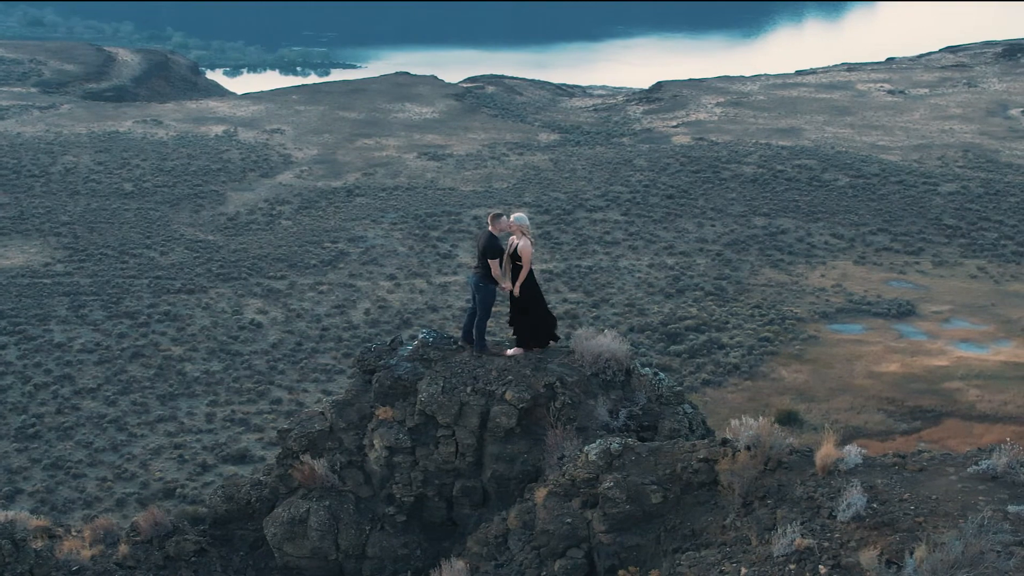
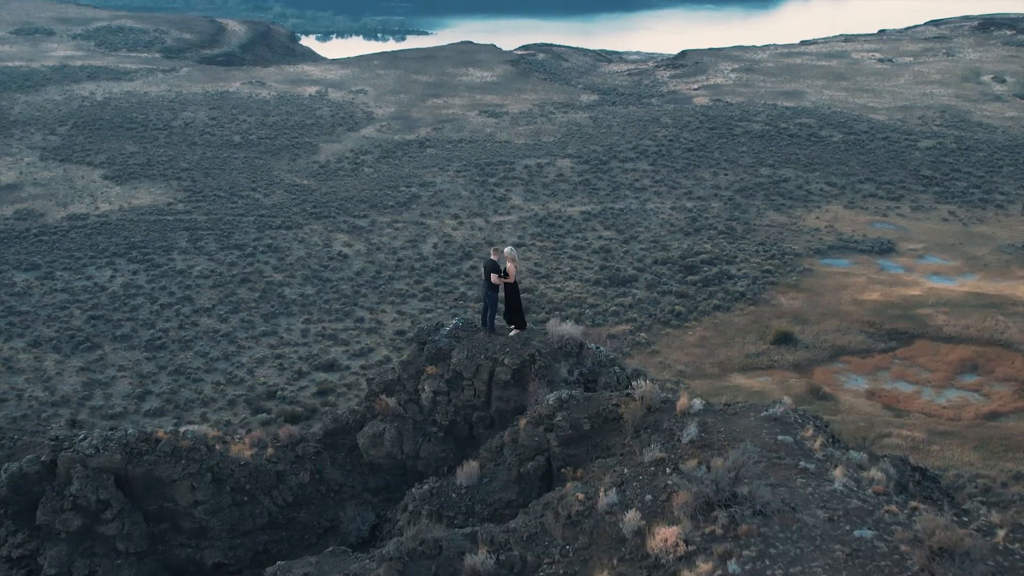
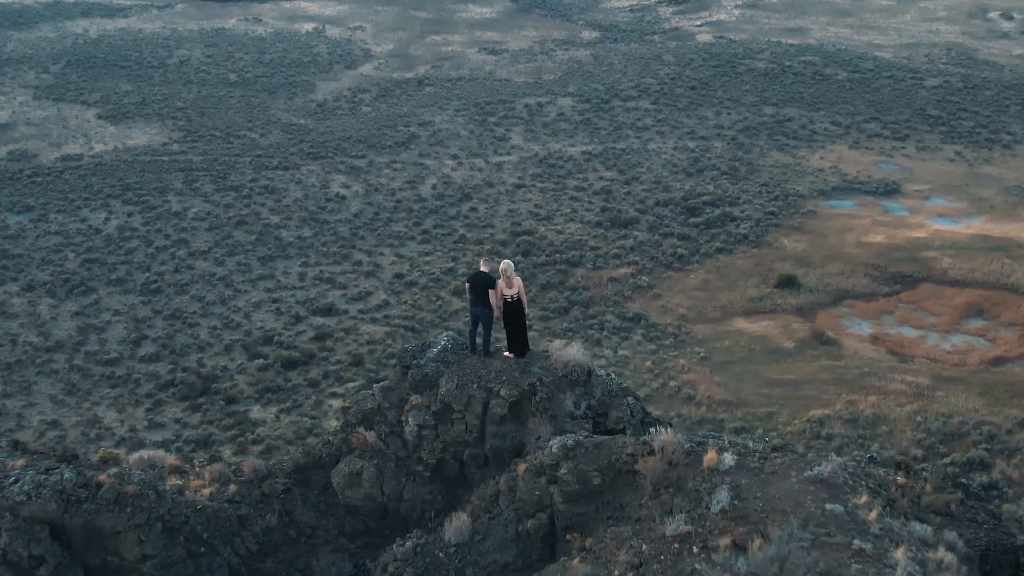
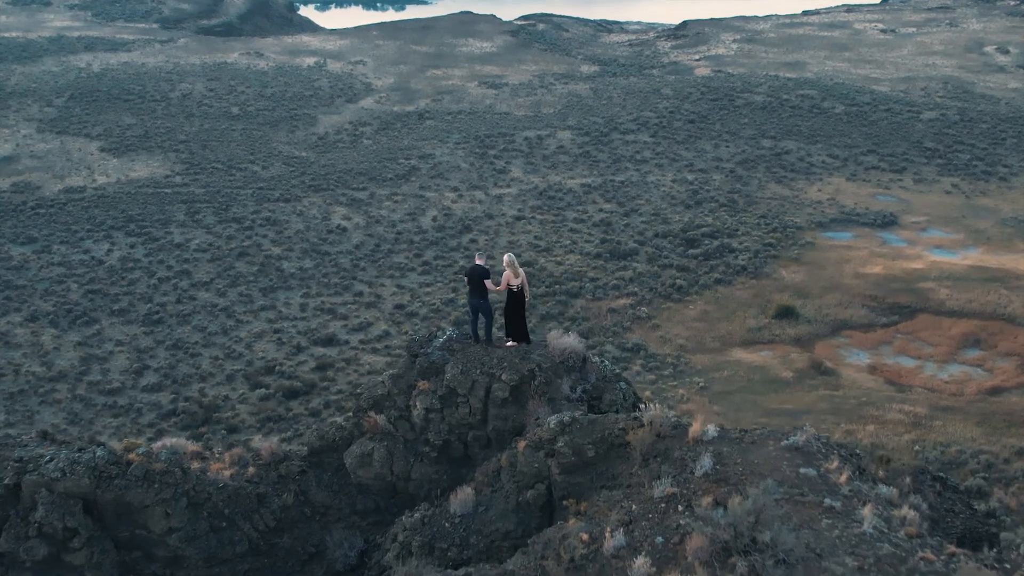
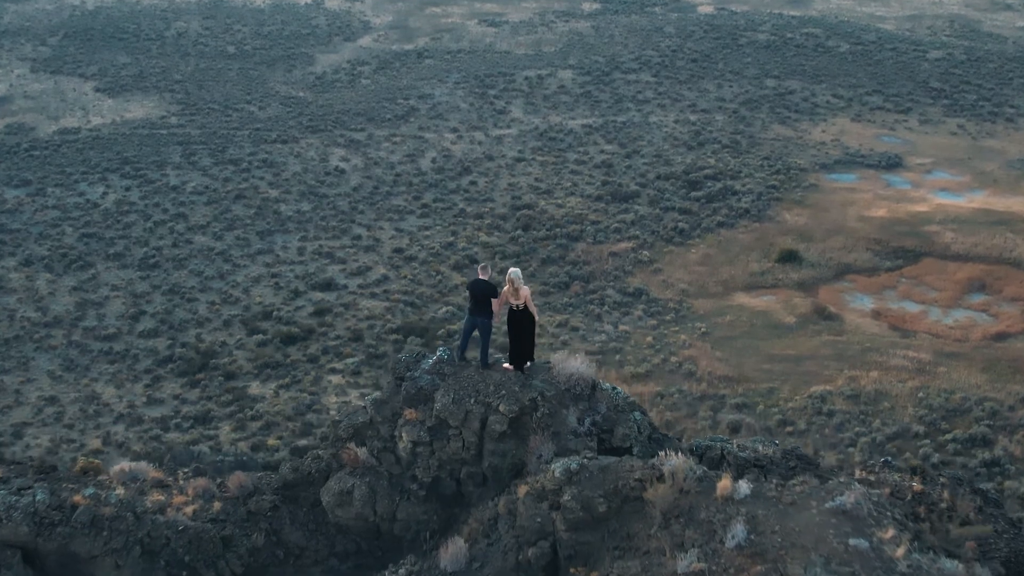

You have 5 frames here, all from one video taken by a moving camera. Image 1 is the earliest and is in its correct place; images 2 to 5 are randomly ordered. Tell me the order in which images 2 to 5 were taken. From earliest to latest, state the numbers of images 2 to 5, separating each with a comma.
2, 4, 3, 5
